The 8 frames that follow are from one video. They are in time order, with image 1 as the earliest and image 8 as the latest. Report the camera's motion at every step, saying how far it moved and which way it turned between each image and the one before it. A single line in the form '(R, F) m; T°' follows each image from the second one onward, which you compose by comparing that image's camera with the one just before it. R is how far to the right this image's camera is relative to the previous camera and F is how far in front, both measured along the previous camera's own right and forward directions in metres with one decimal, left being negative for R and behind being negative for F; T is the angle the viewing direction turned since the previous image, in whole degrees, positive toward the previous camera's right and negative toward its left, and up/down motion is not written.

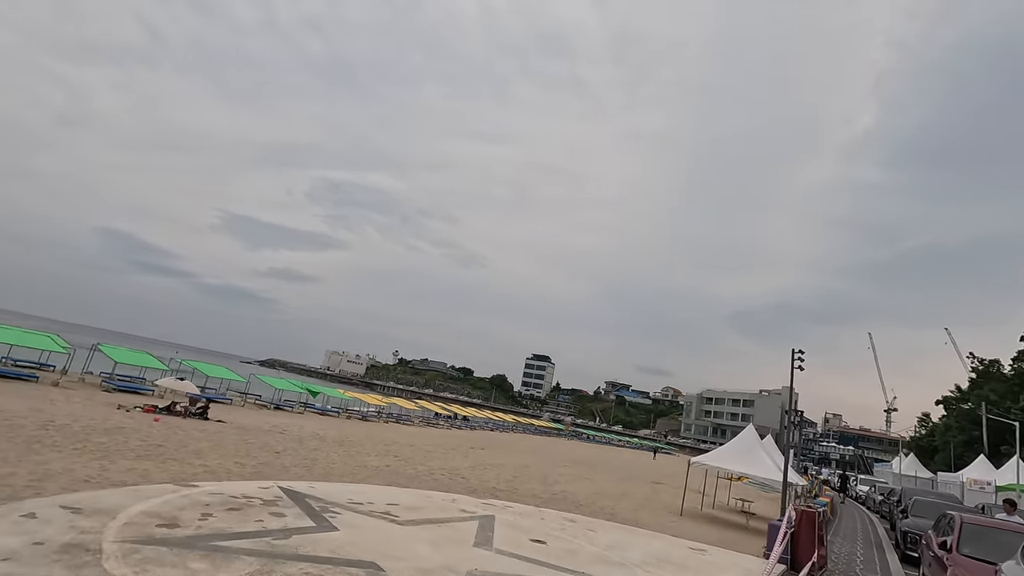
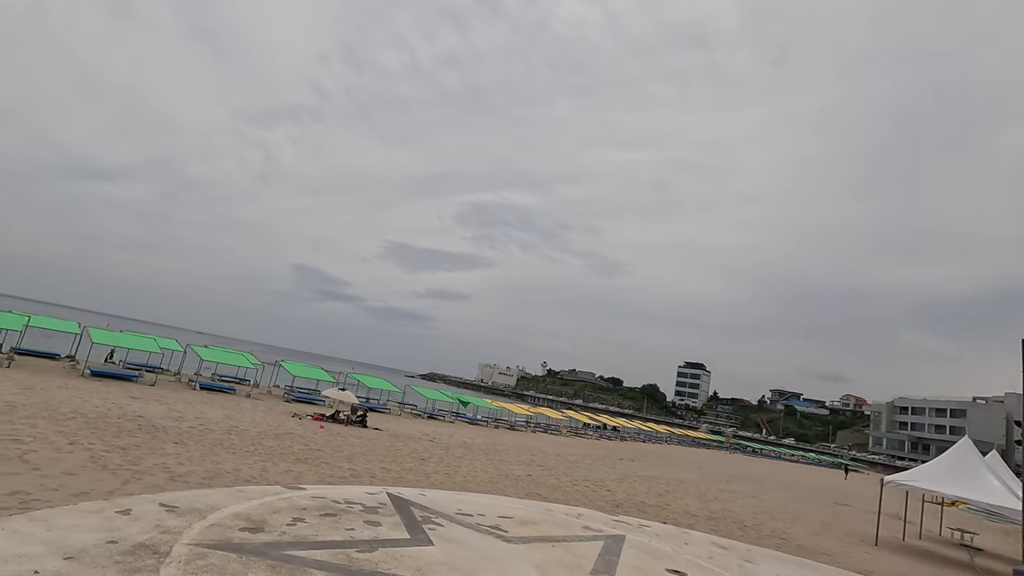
(+0.2, +0.7) m; -16°
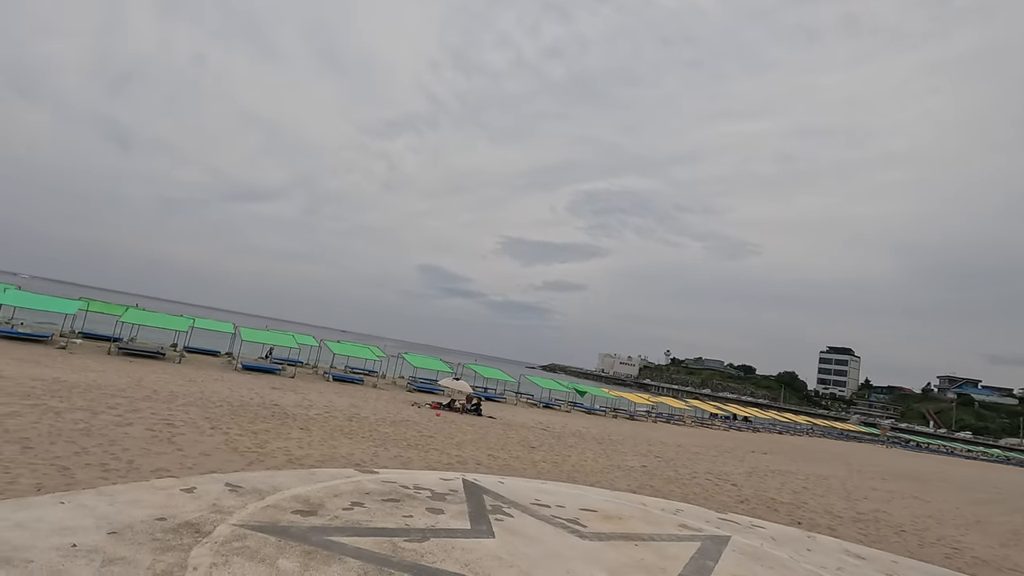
(+0.4, +0.5) m; -13°
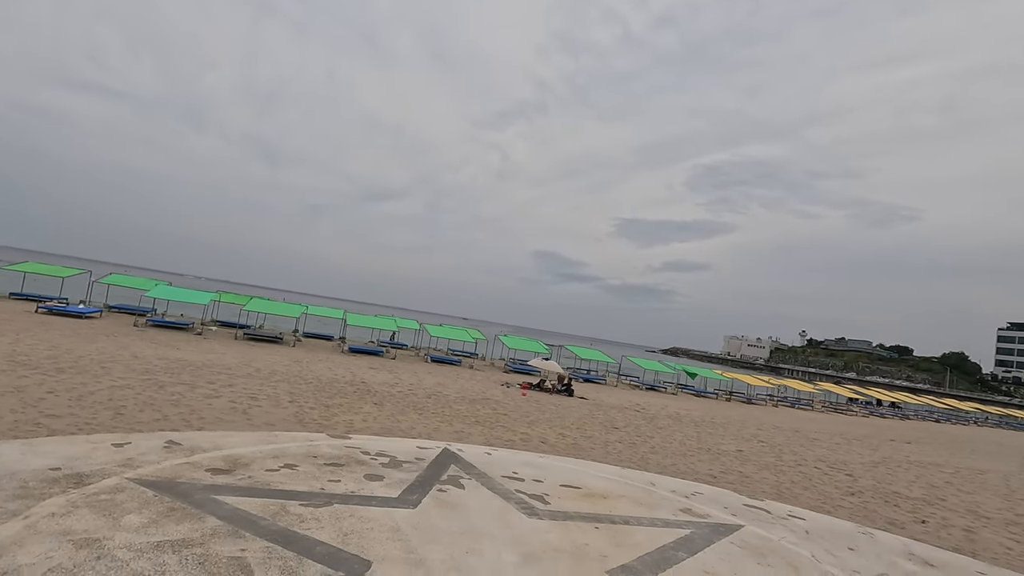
(+1.1, +0.6) m; -13°
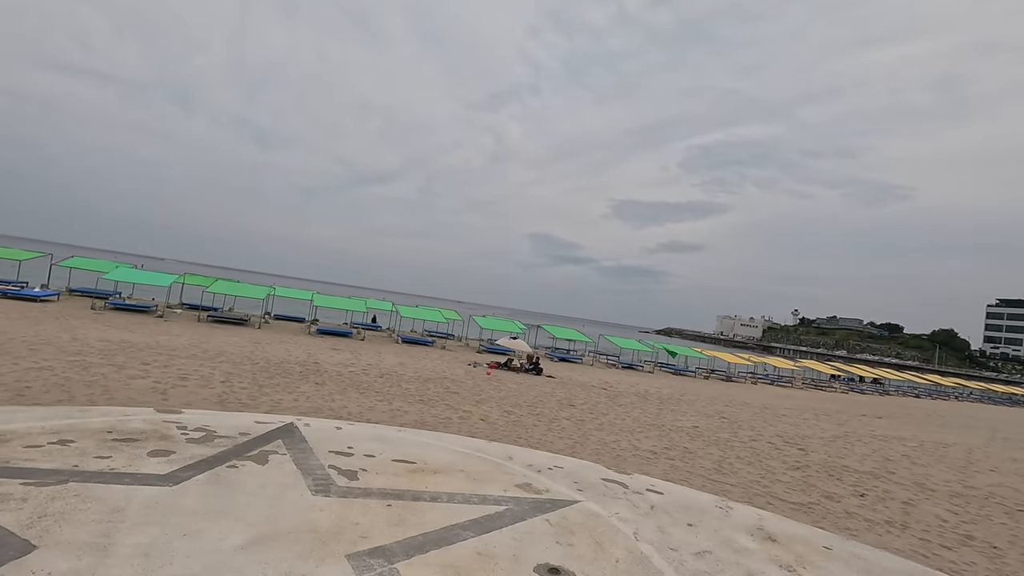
(+1.2, +0.3) m; 0°
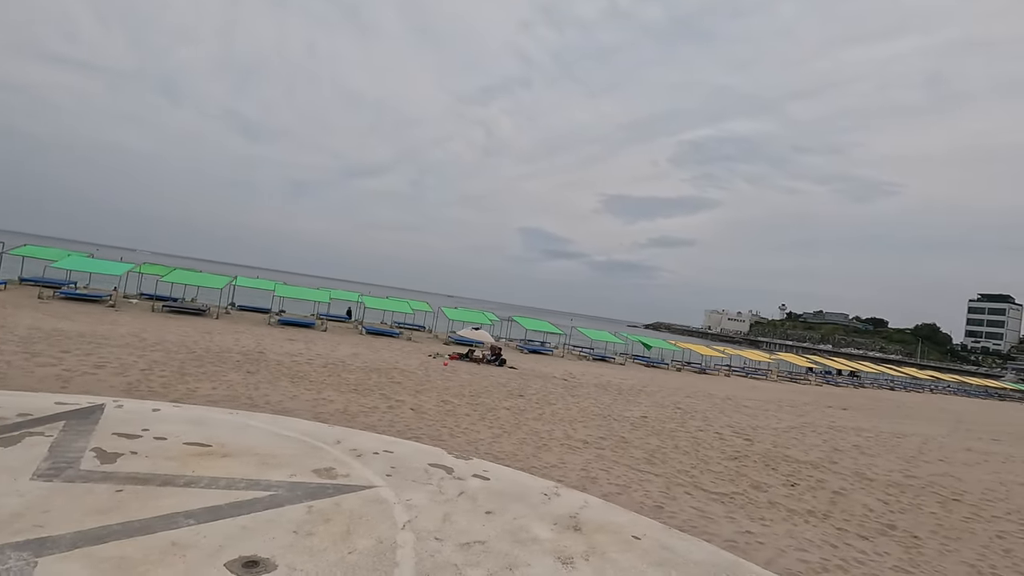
(+1.1, +0.3) m; +1°
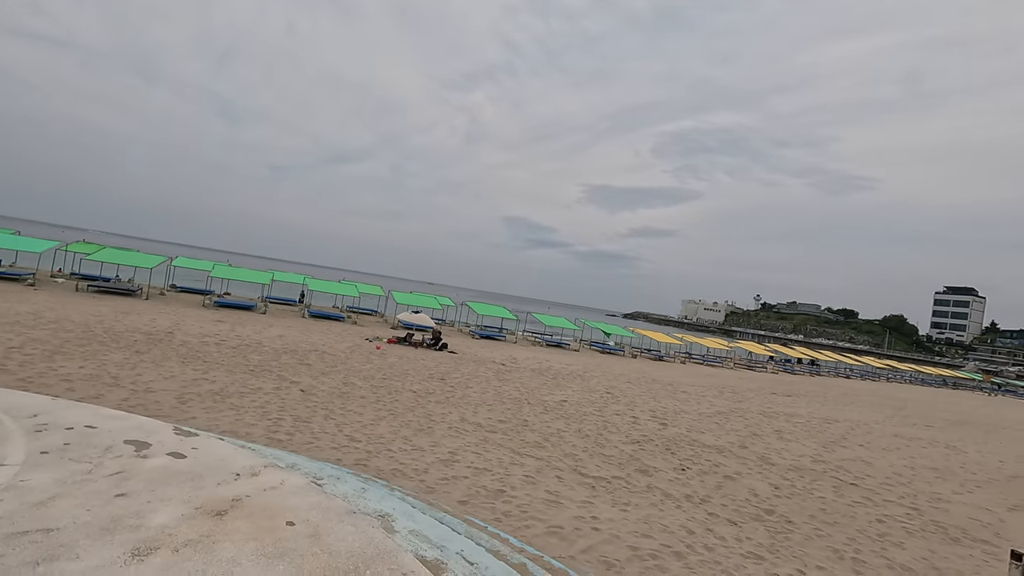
(+1.6, +0.4) m; +2°
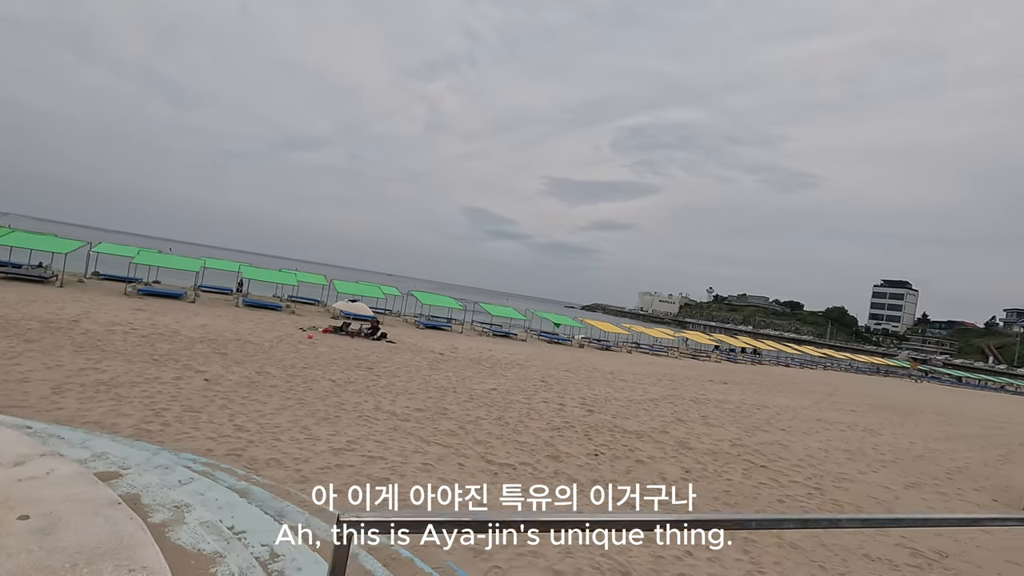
(+0.8, +0.1) m; +4°
